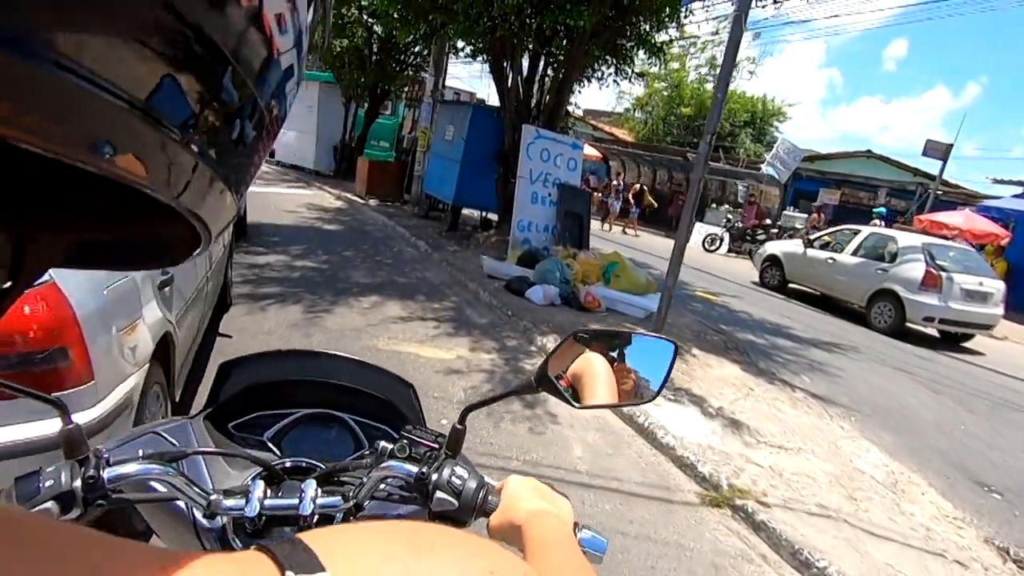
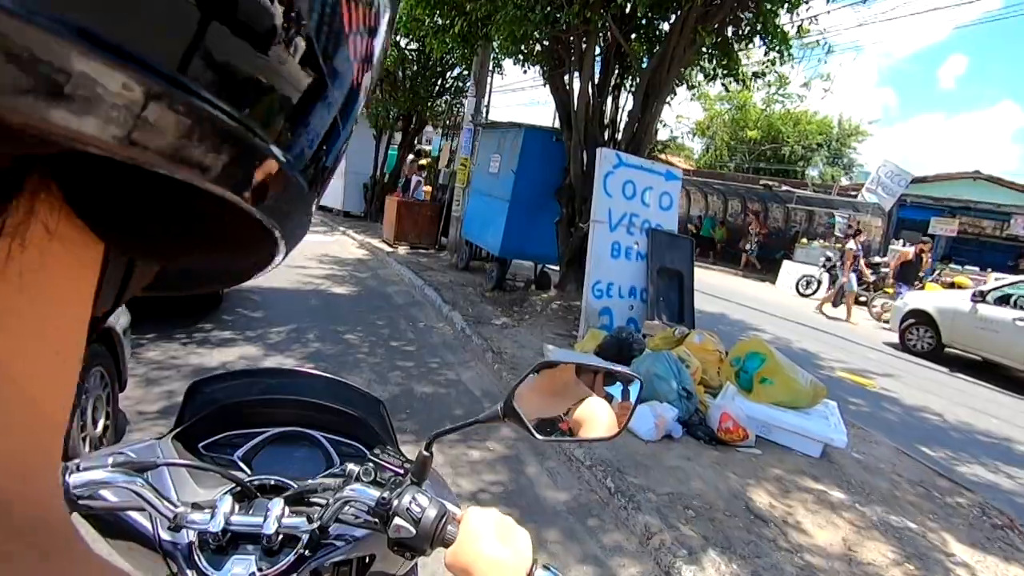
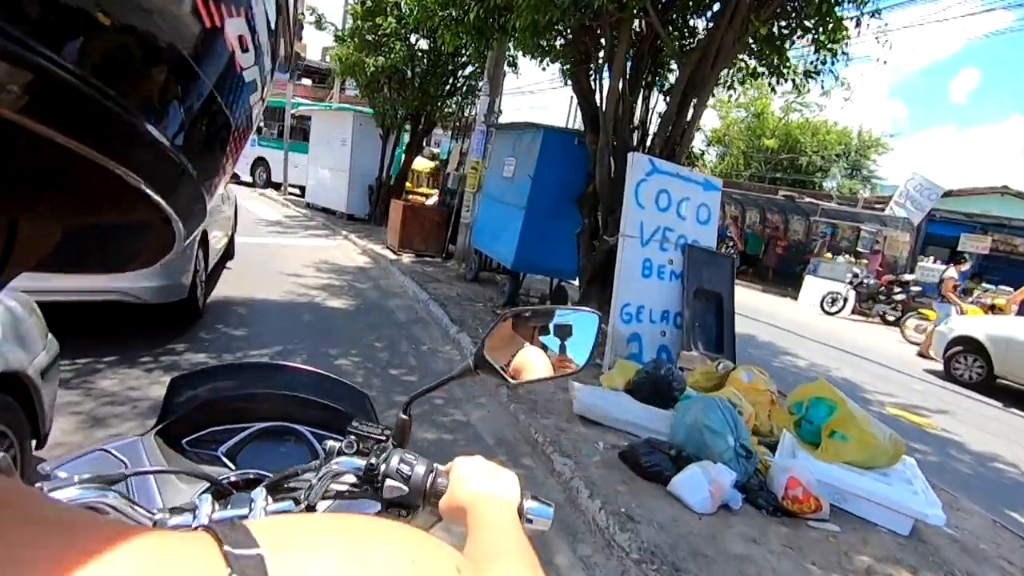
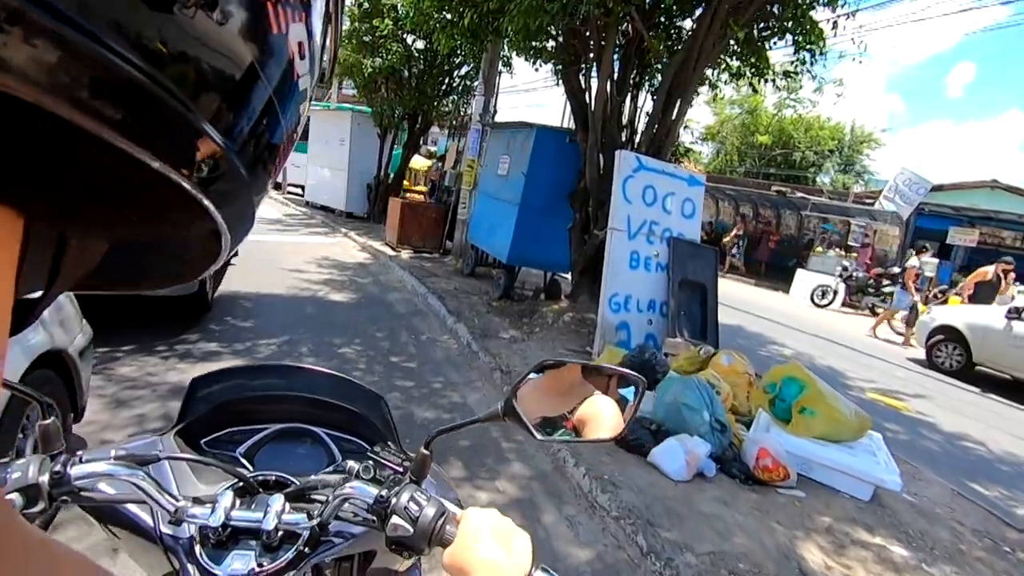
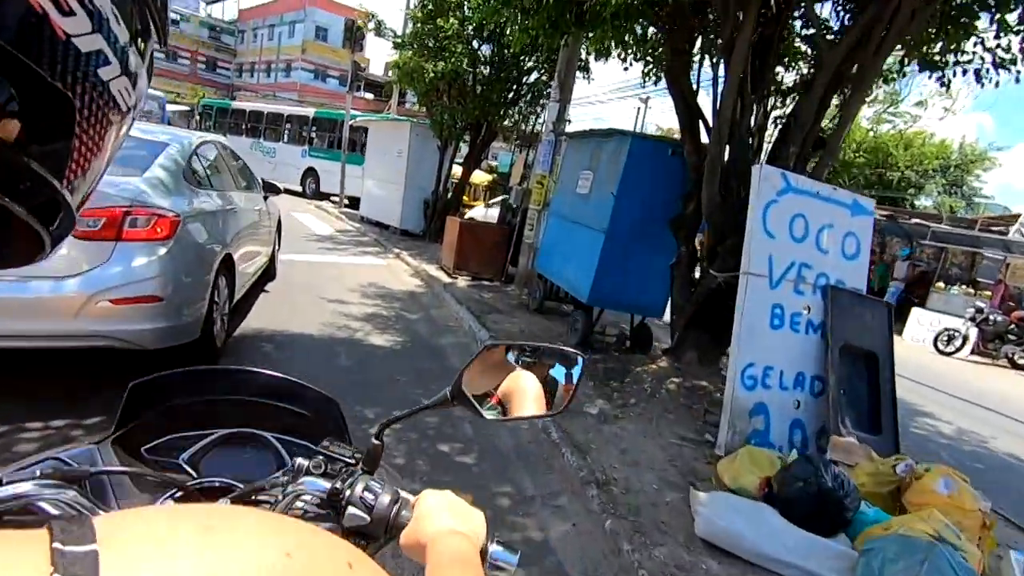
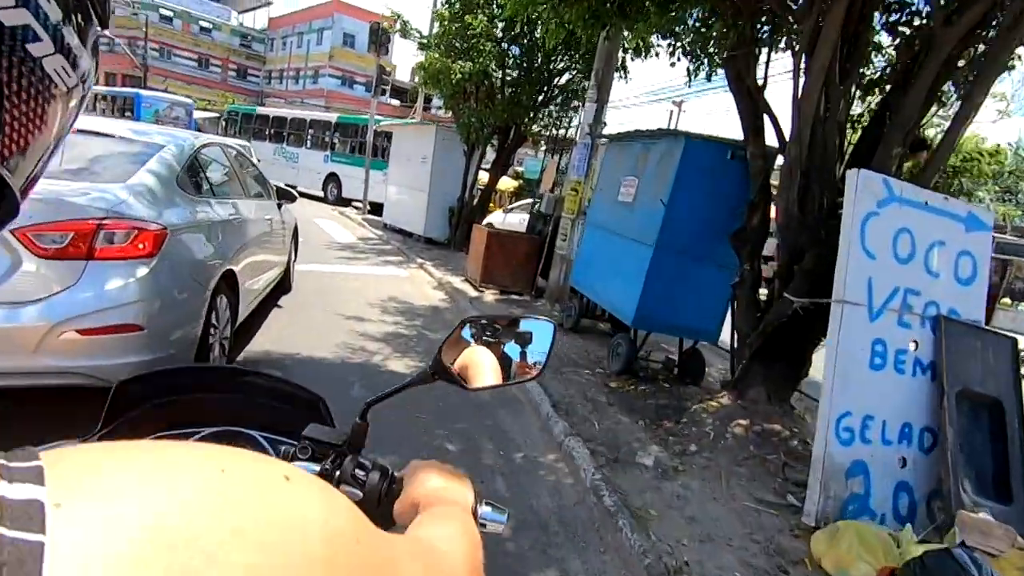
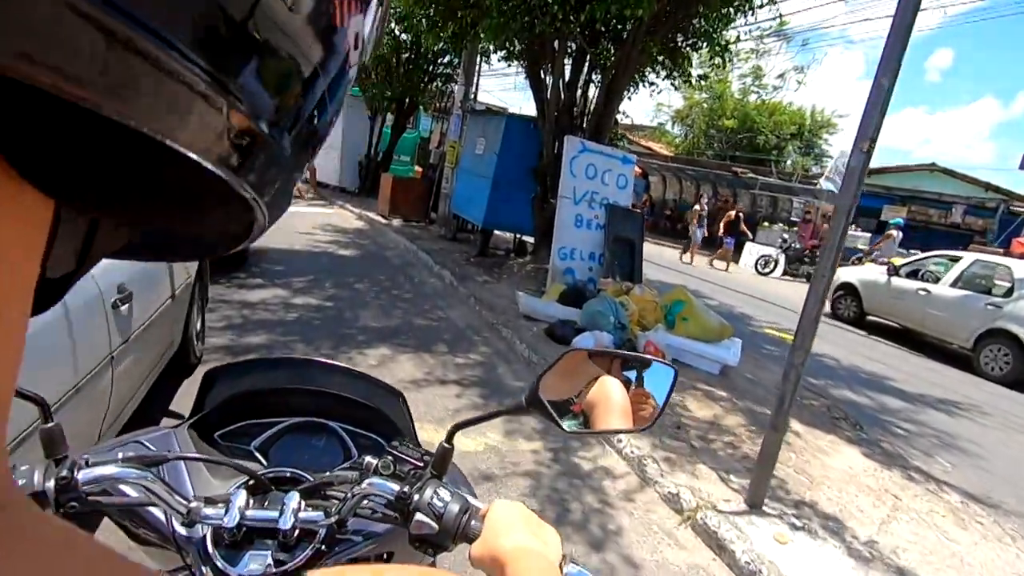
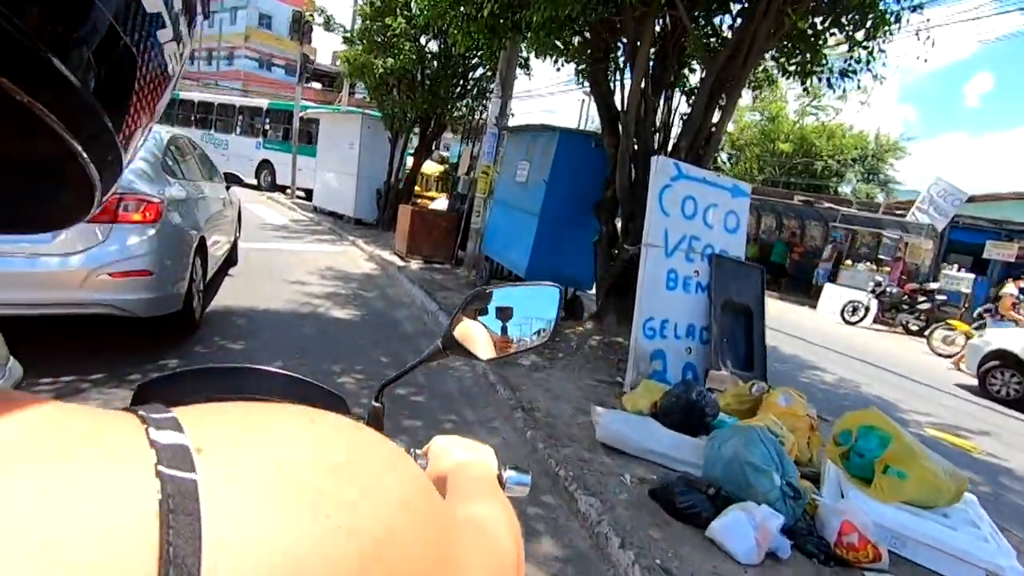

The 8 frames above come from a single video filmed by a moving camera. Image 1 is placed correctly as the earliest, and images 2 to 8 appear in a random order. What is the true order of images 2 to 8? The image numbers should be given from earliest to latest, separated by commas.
7, 2, 4, 3, 8, 5, 6
